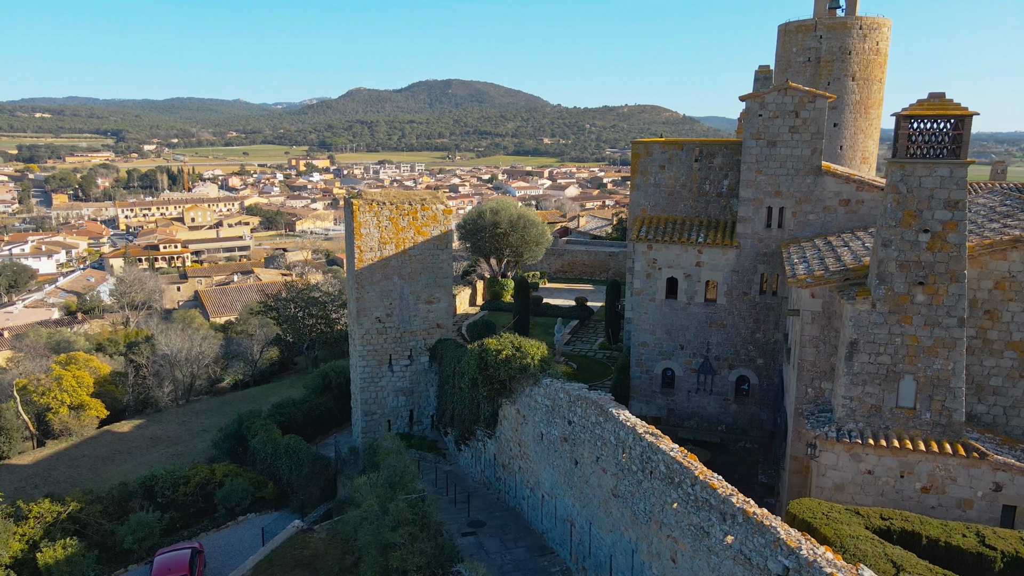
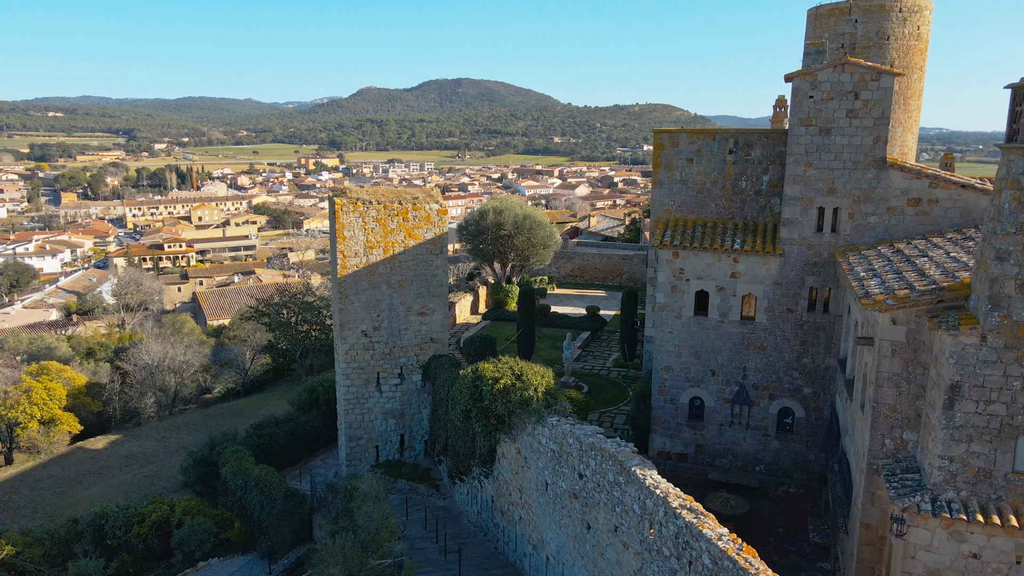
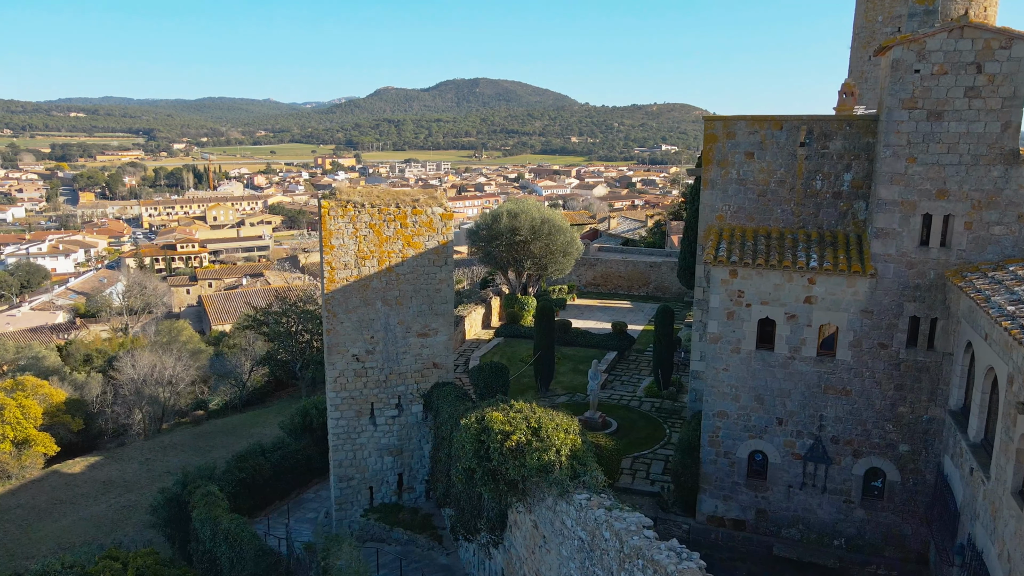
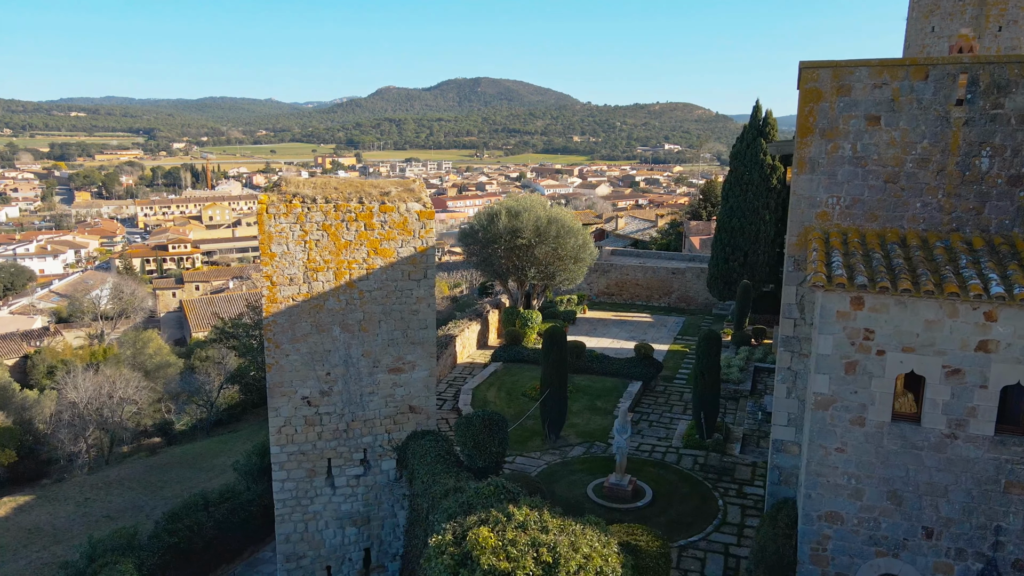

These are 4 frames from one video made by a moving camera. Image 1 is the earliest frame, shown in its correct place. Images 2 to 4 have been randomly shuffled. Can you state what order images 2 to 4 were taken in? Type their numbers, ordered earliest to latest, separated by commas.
2, 3, 4
